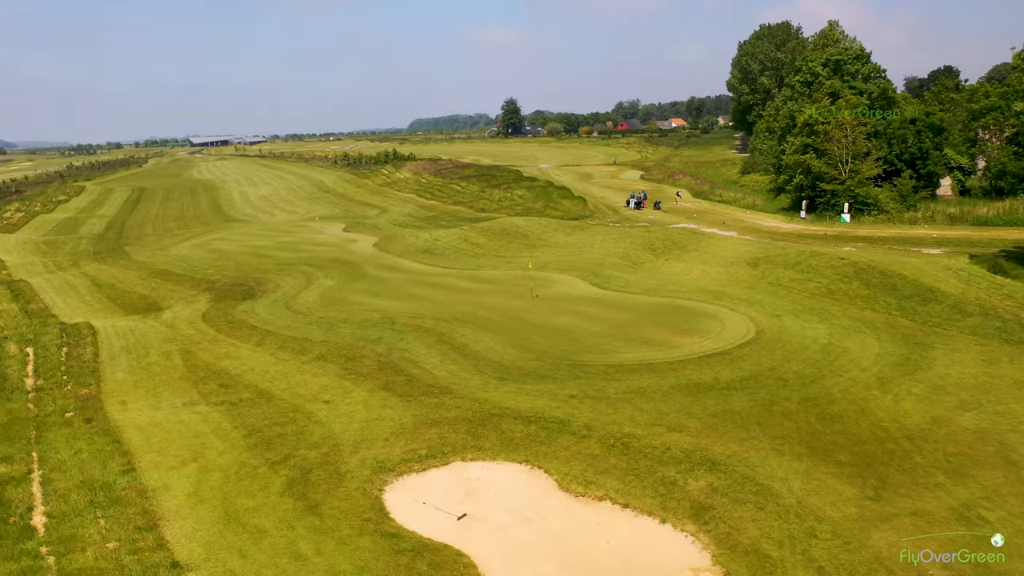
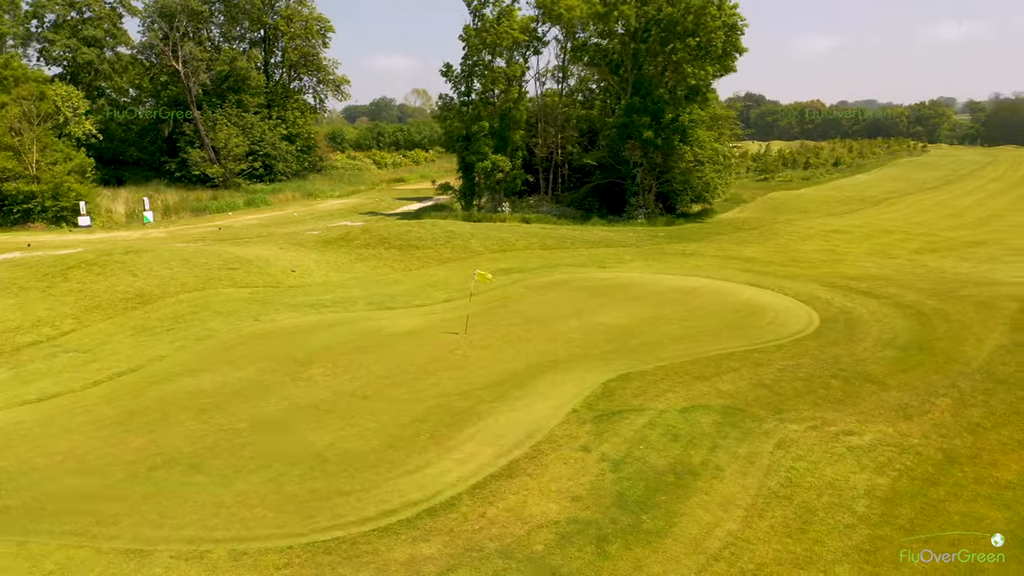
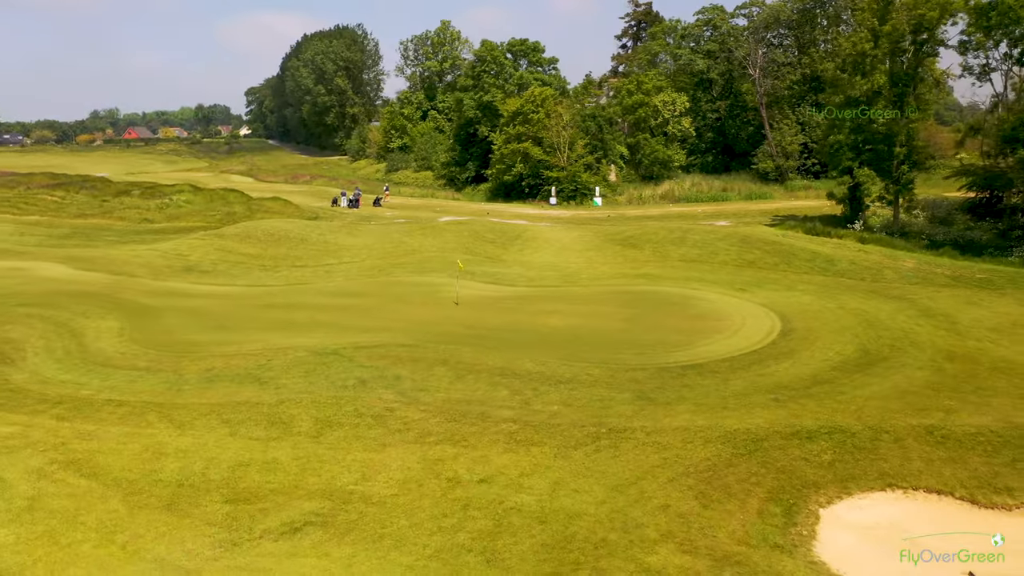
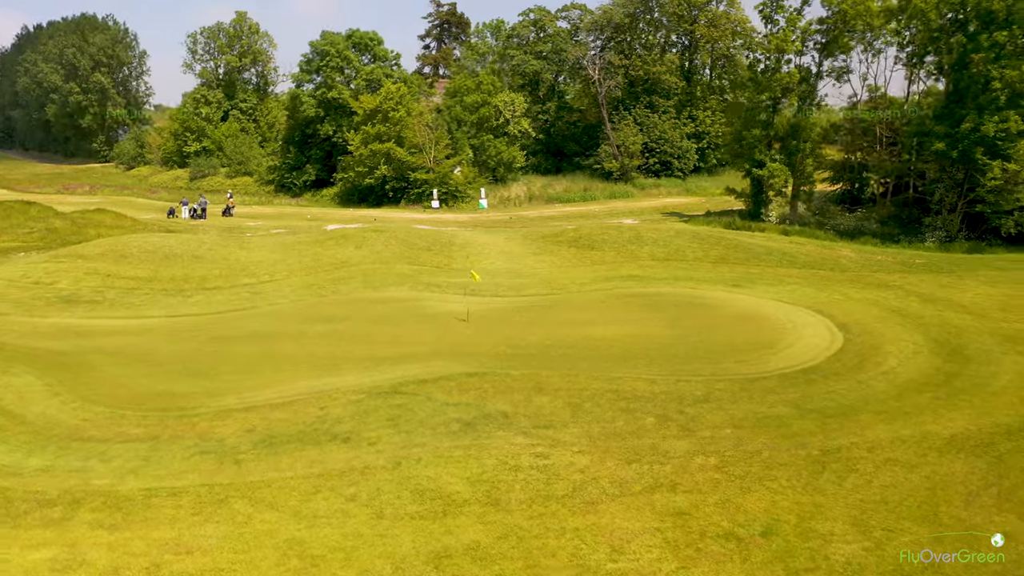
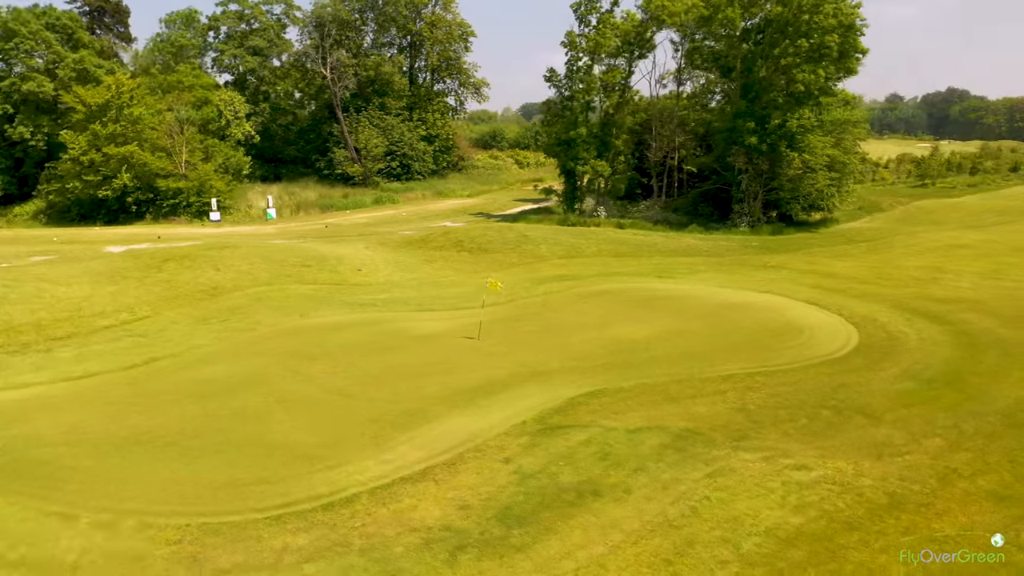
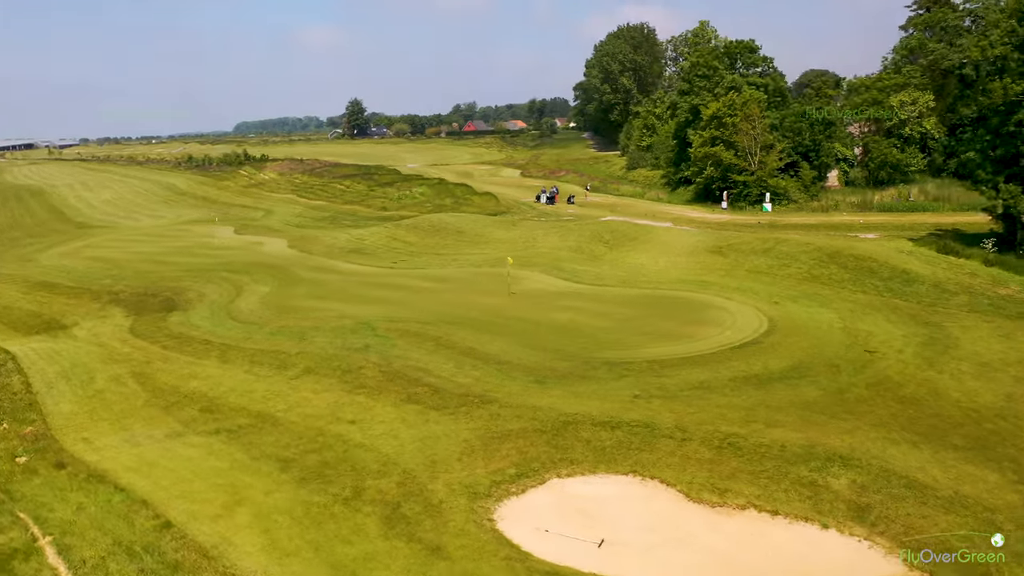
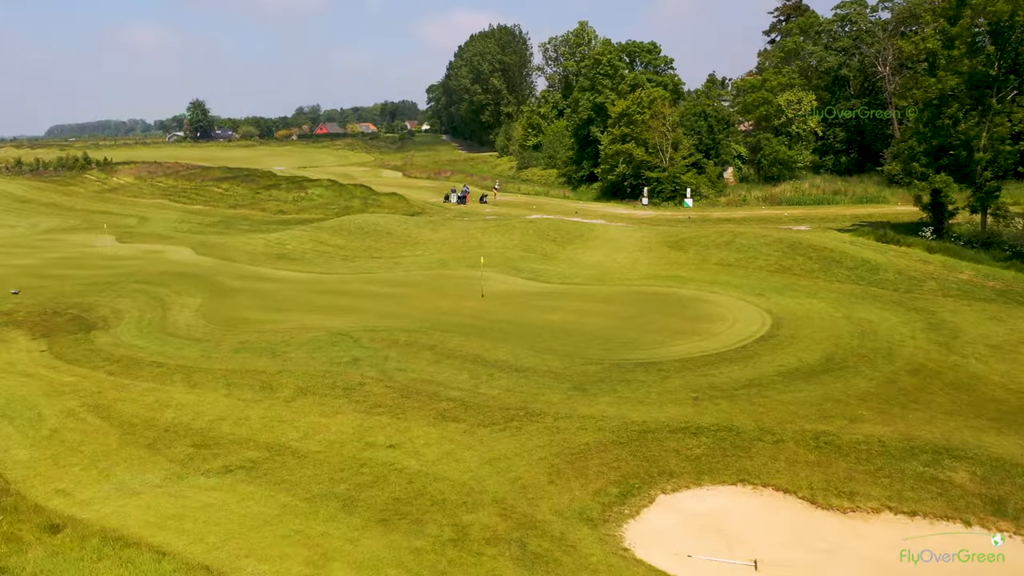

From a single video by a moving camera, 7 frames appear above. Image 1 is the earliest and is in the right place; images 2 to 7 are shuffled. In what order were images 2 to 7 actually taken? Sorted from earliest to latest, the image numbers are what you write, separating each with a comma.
6, 7, 3, 4, 5, 2
